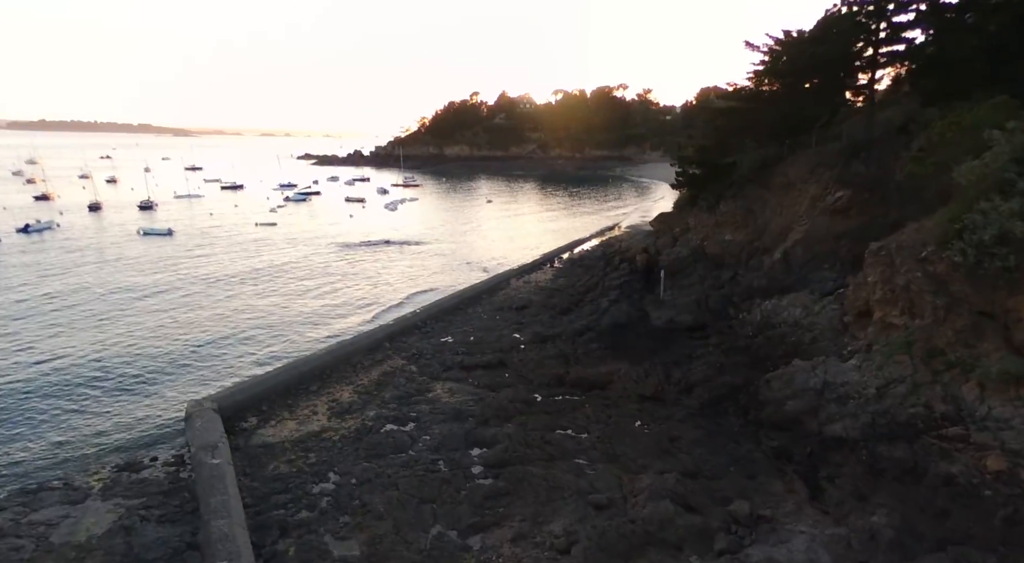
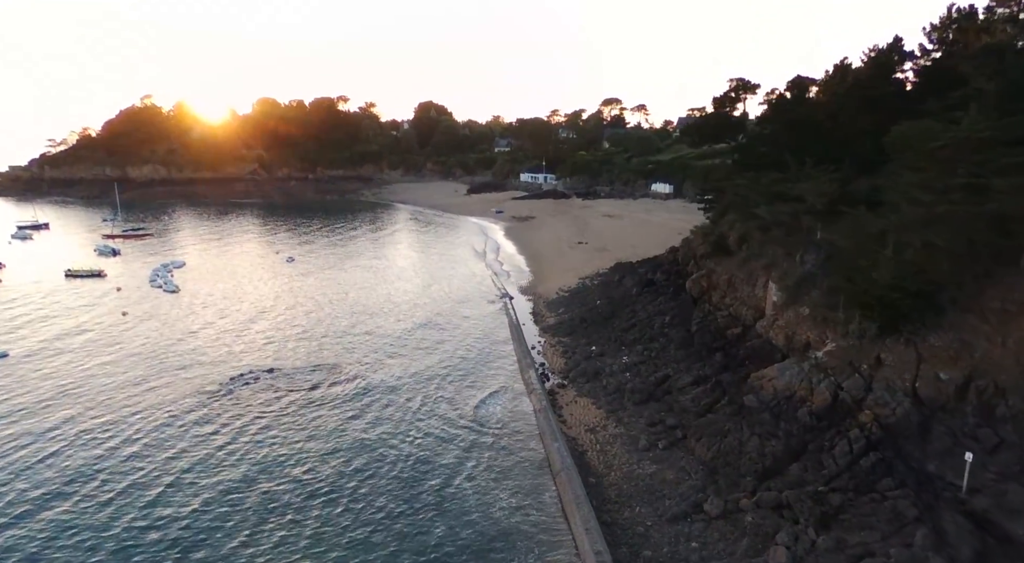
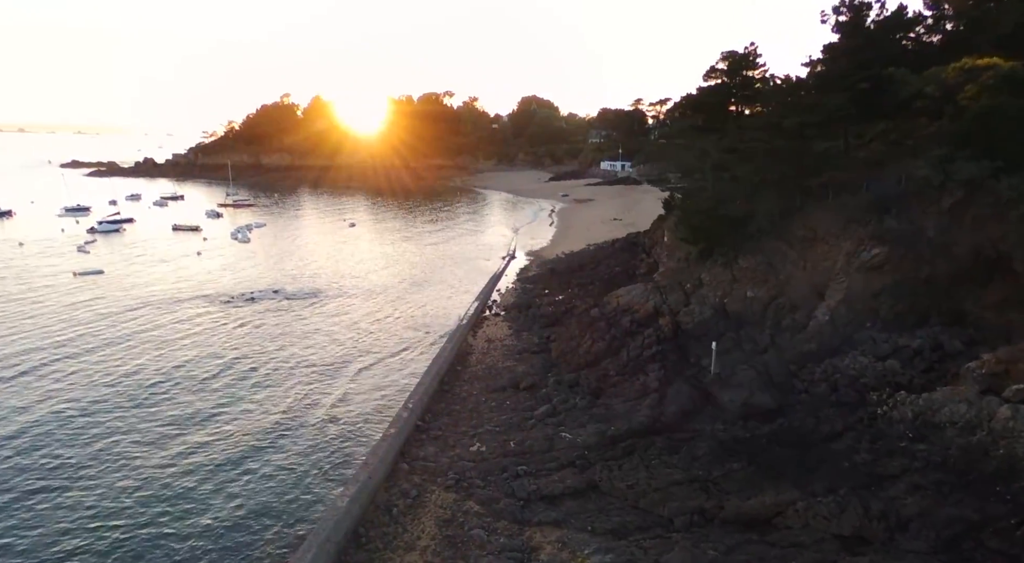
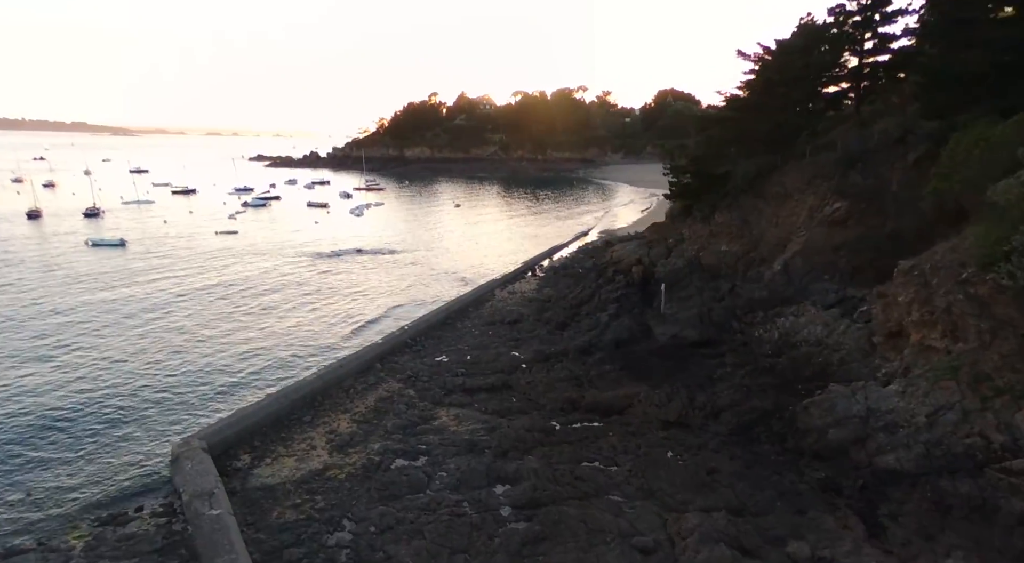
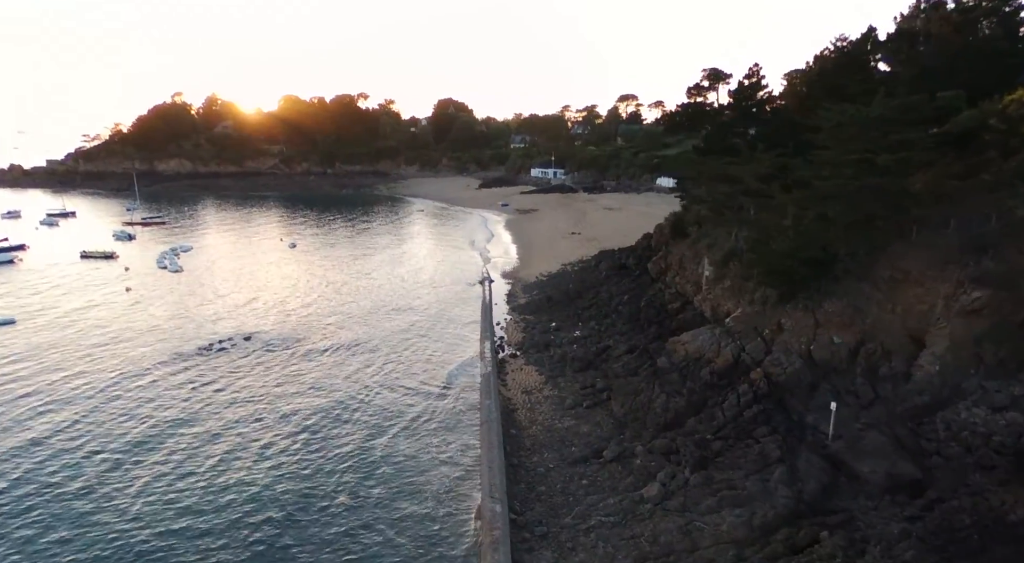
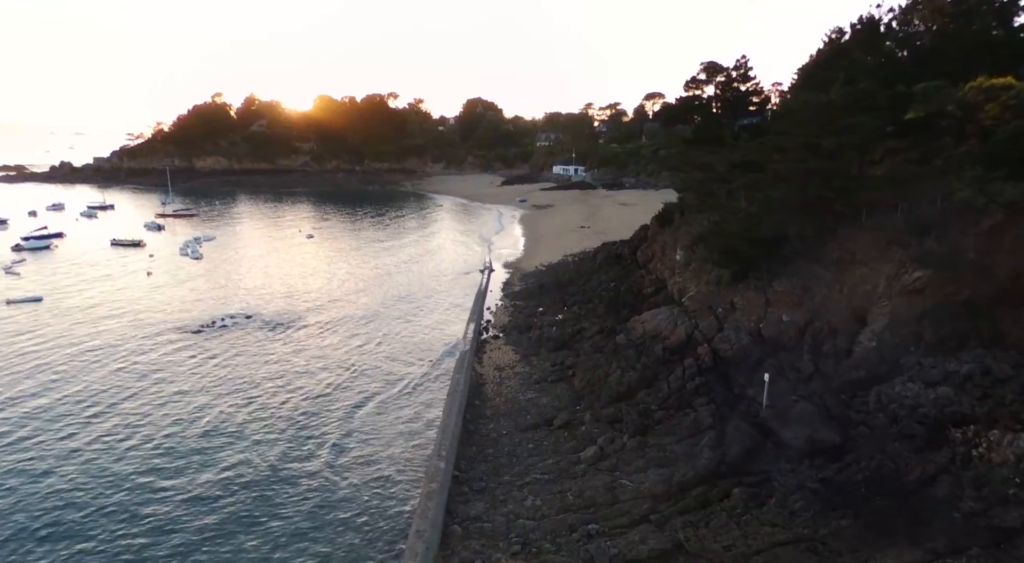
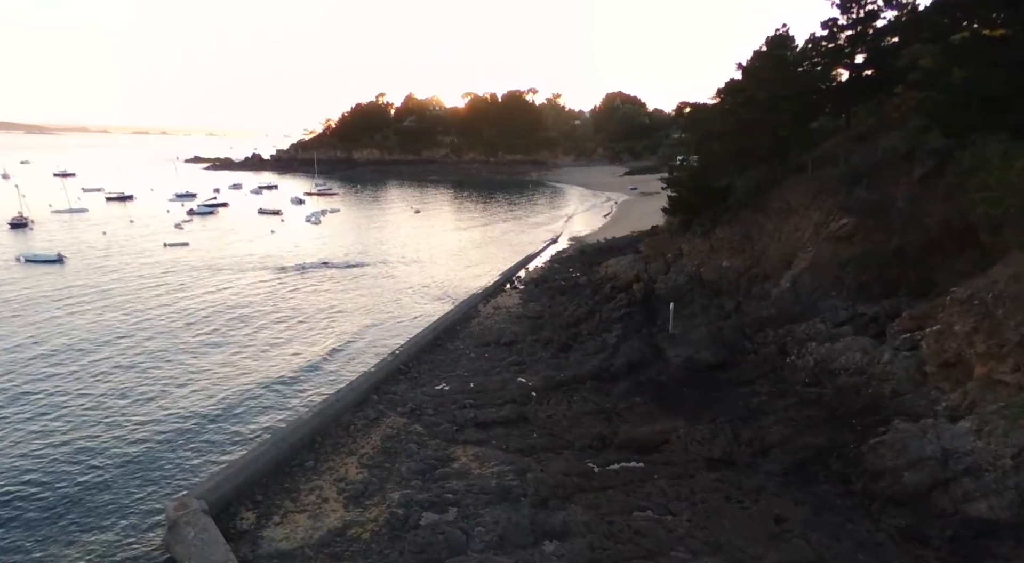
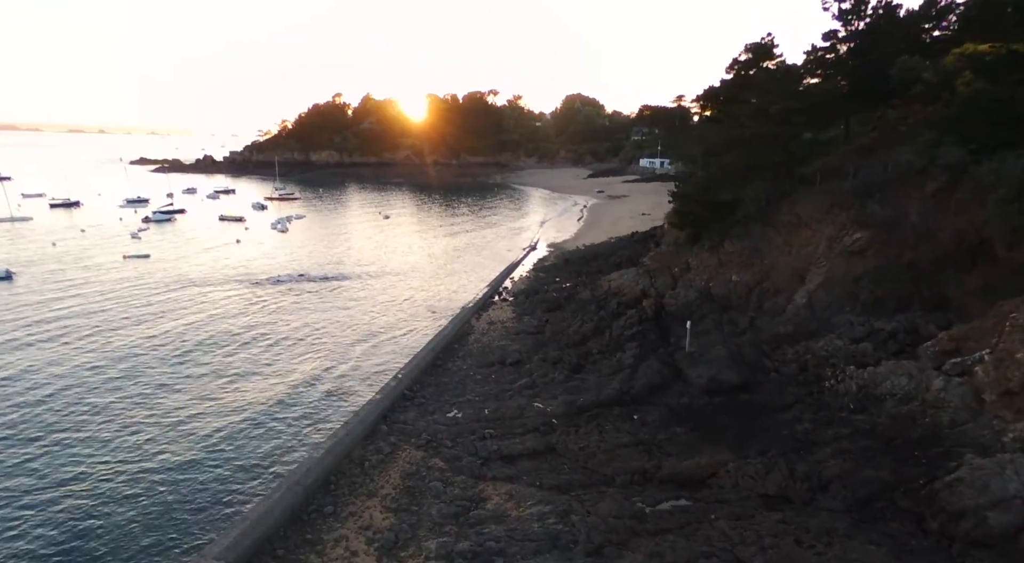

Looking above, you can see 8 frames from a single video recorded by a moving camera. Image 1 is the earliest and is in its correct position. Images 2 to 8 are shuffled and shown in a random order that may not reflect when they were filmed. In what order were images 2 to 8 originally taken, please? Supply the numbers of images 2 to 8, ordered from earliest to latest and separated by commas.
4, 7, 8, 3, 6, 5, 2
